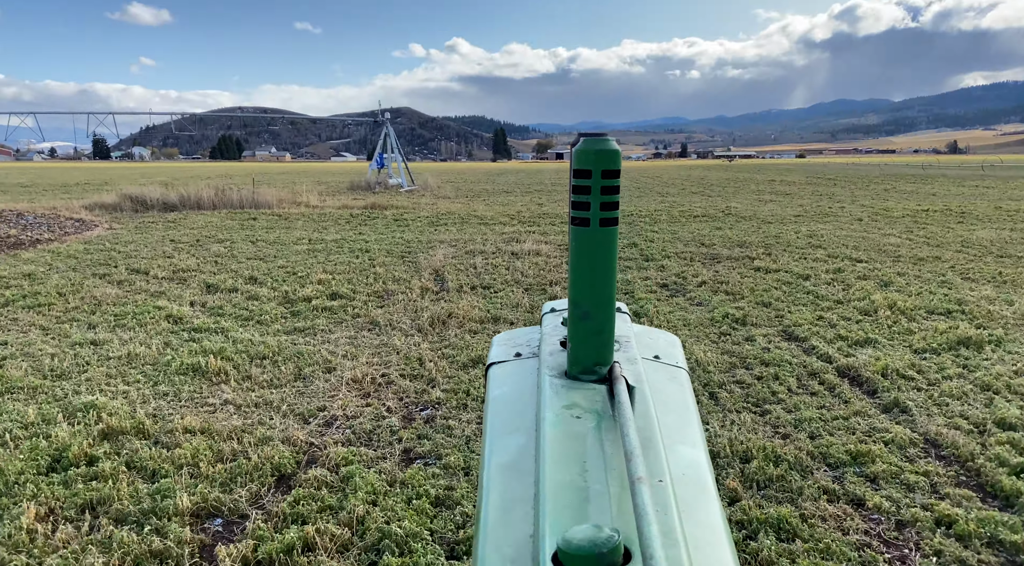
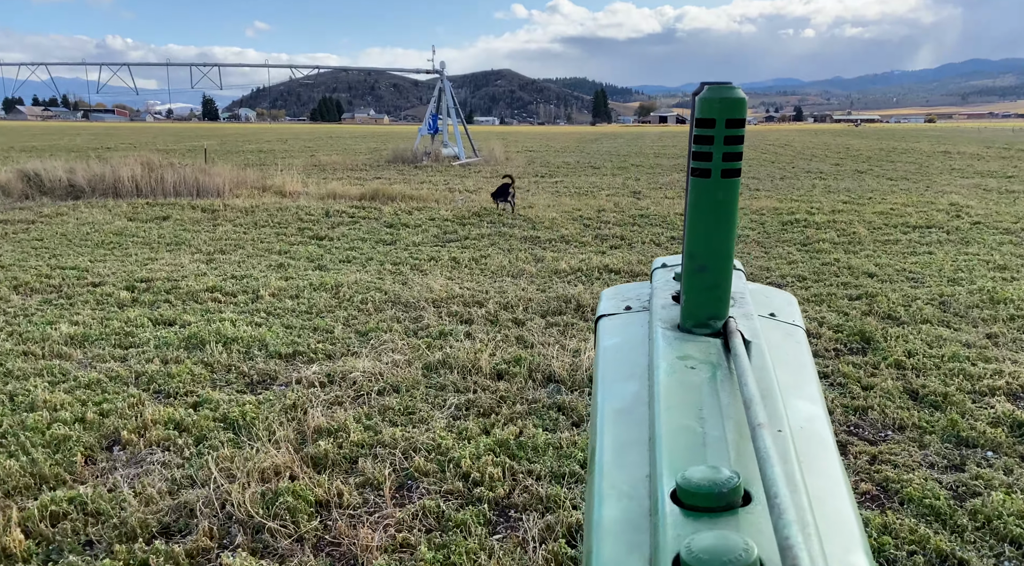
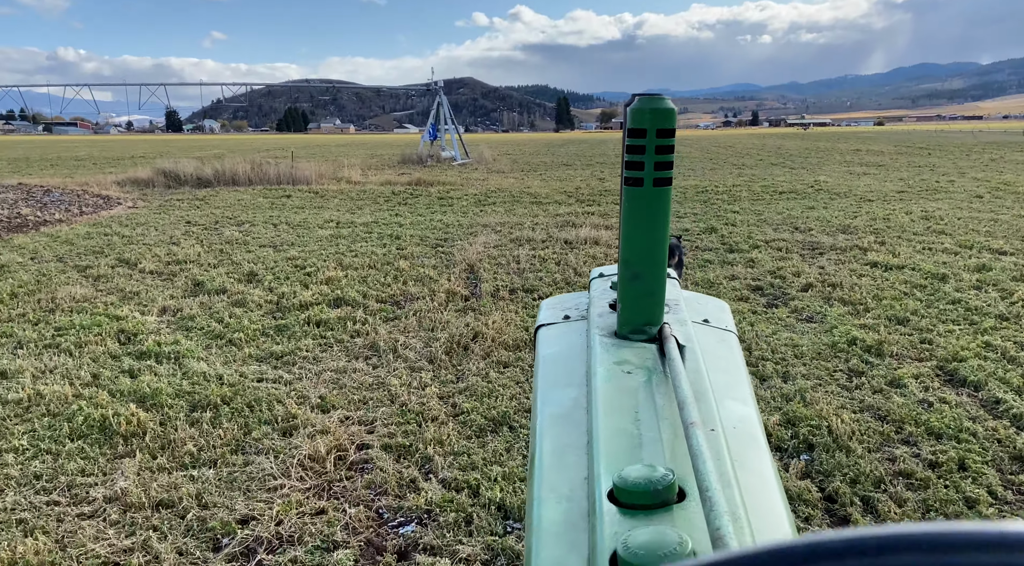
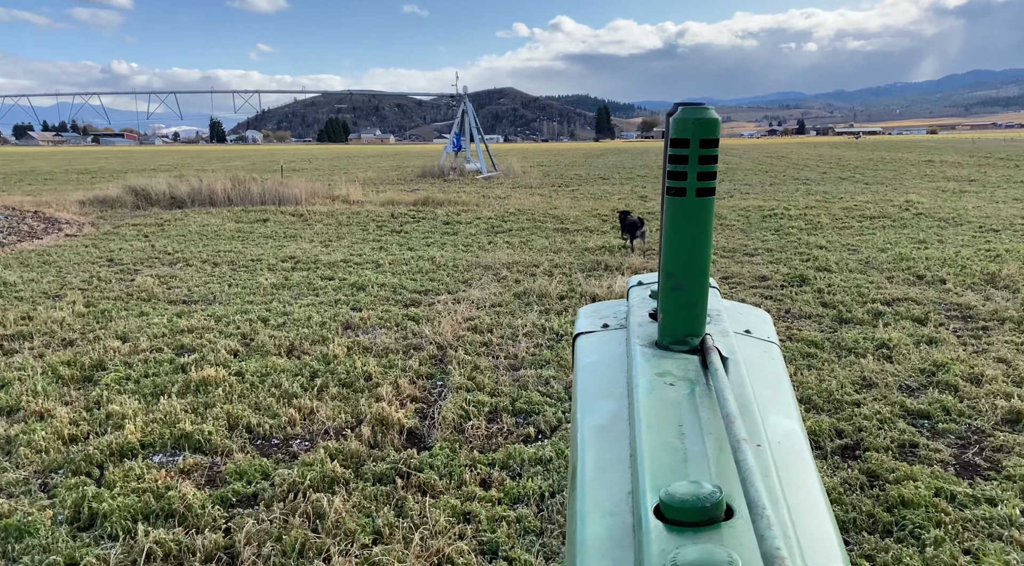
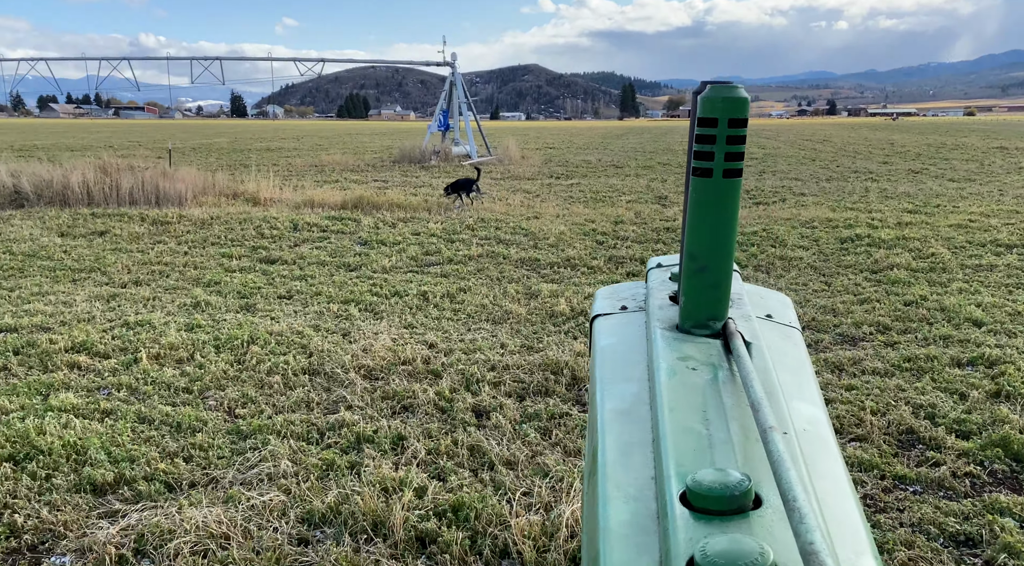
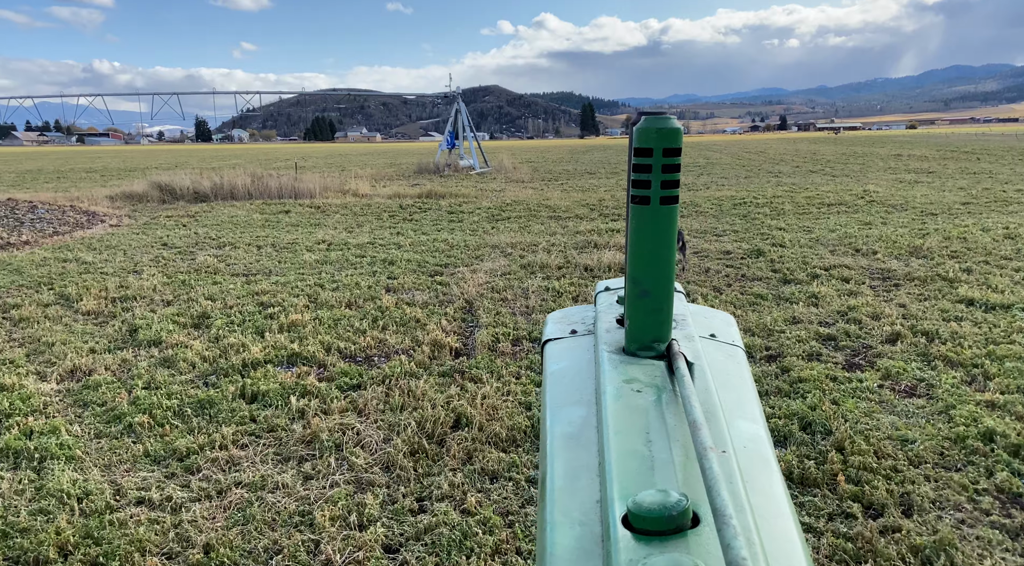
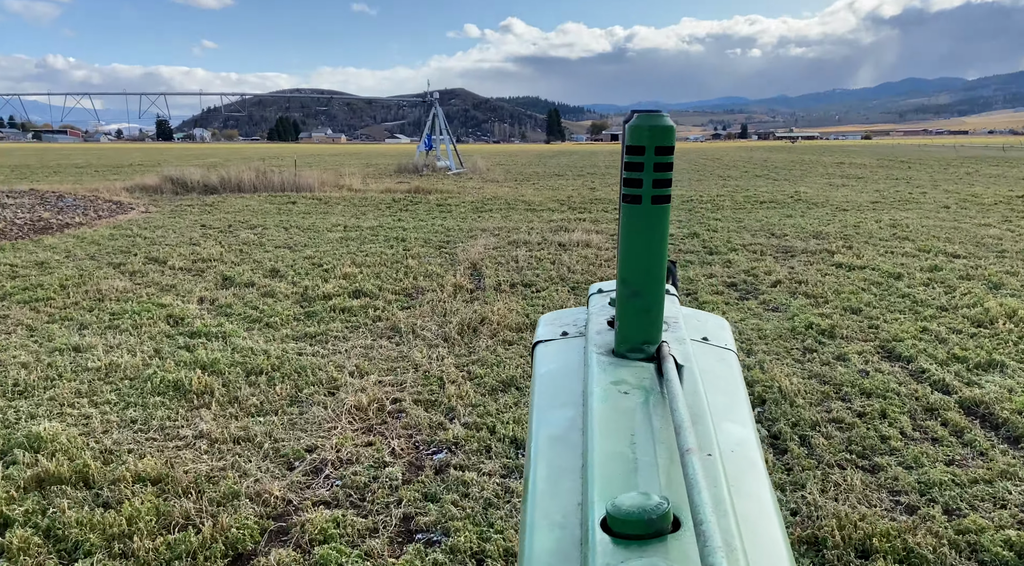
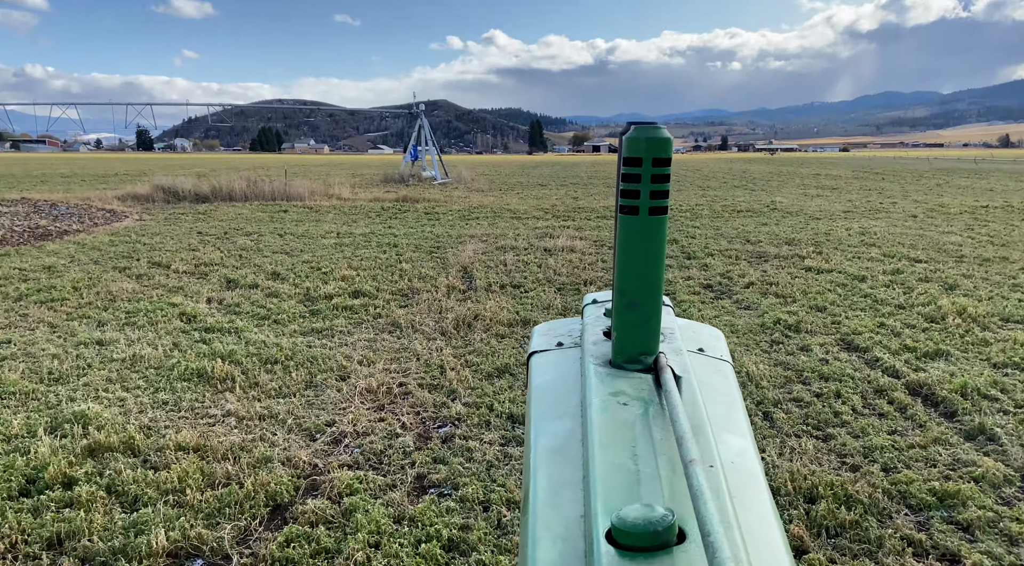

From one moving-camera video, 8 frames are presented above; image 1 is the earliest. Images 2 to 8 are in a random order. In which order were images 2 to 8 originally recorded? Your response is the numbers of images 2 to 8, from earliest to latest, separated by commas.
8, 7, 3, 6, 4, 2, 5
